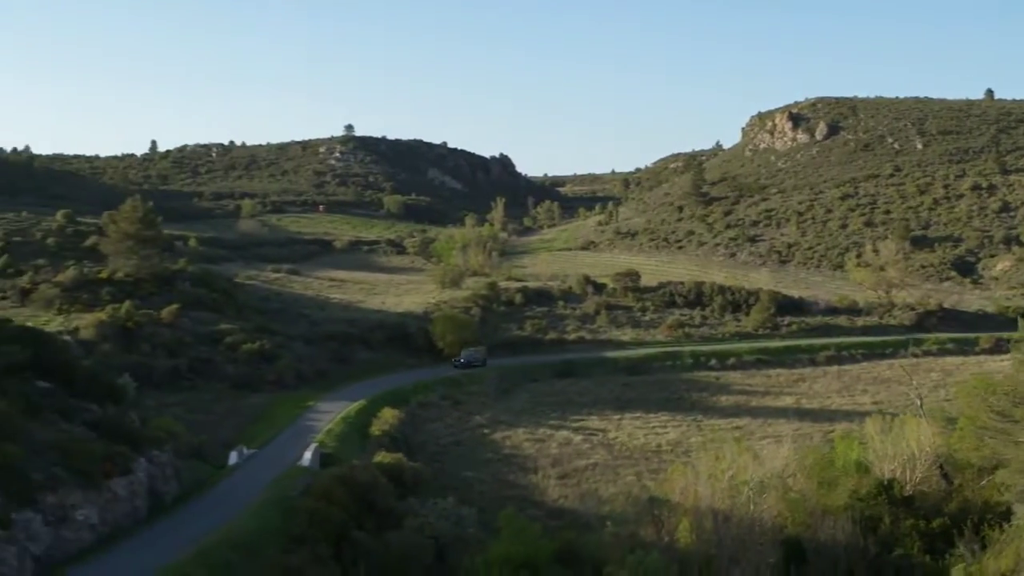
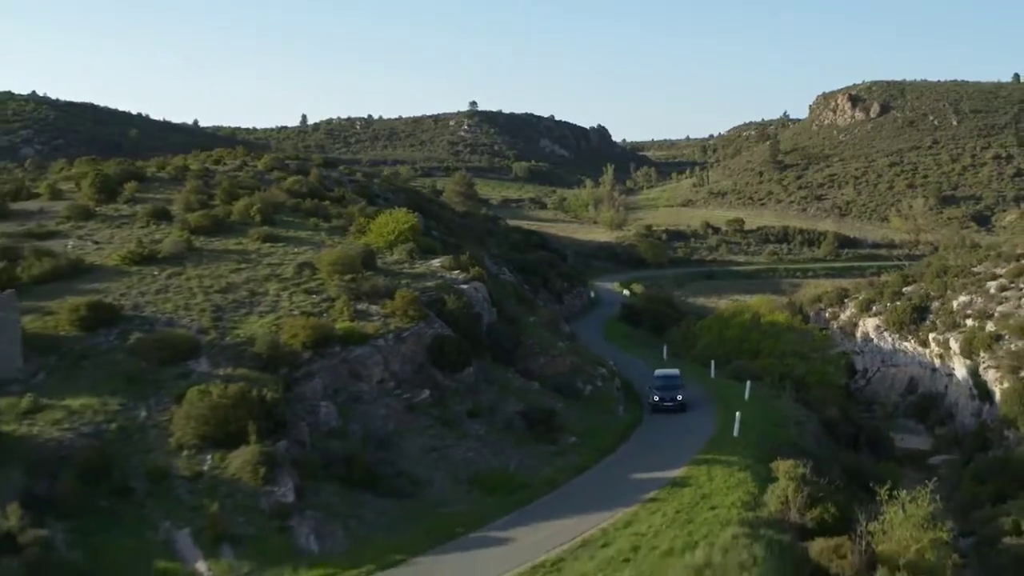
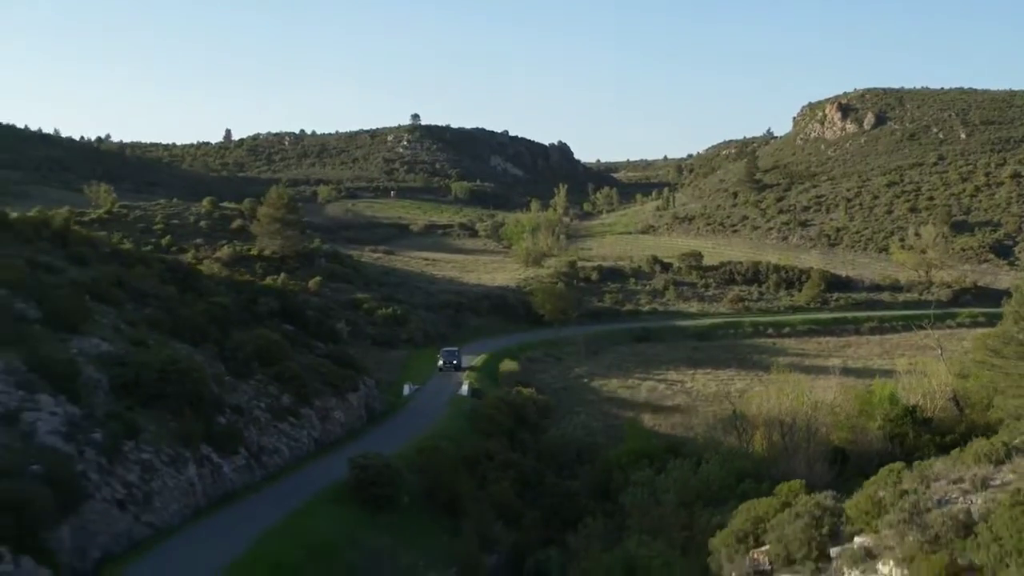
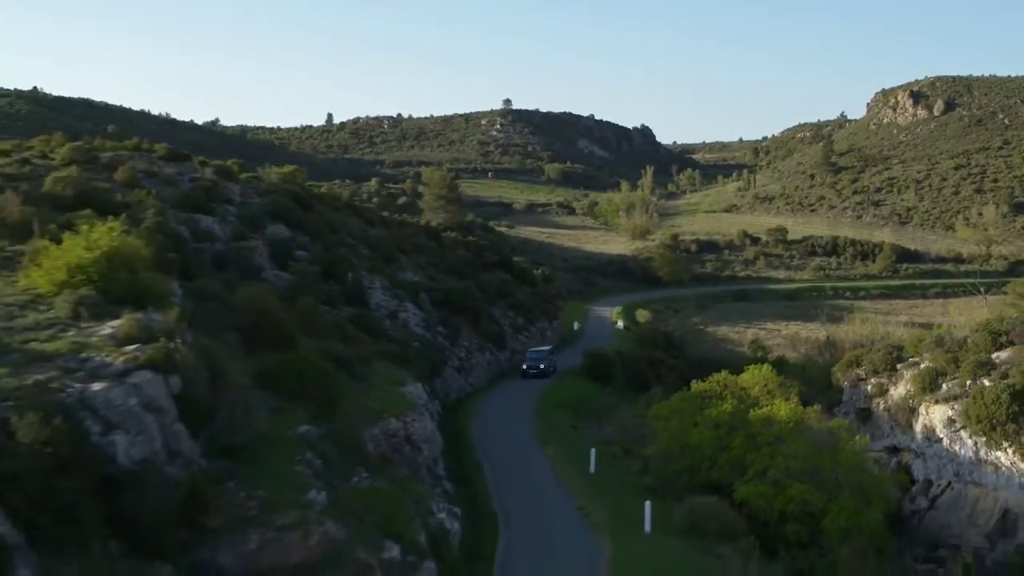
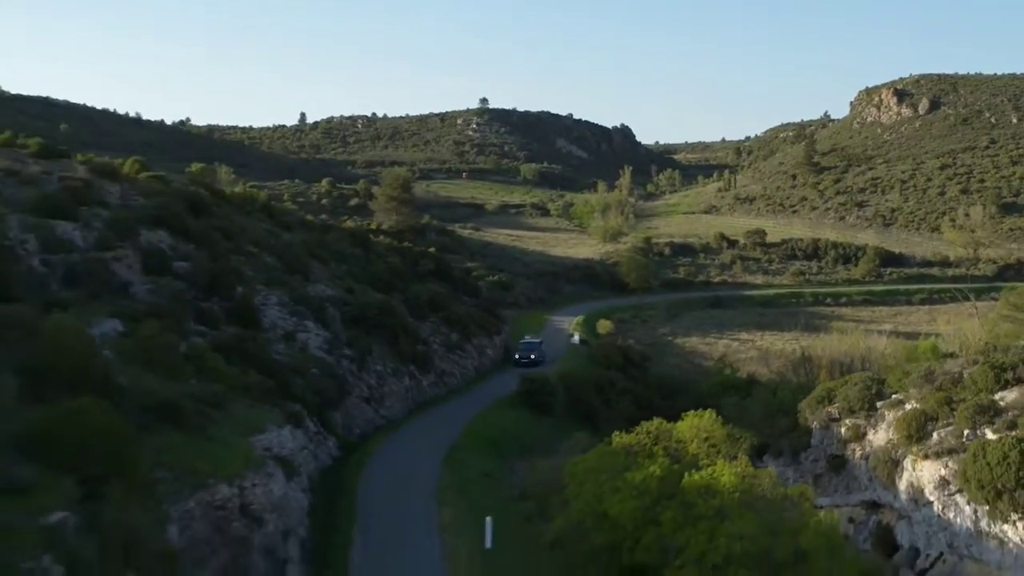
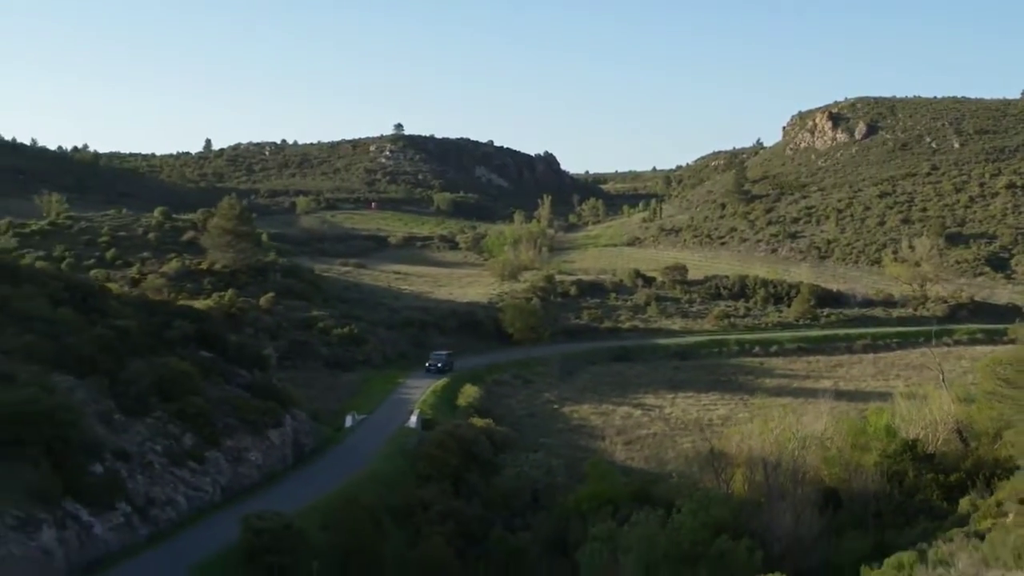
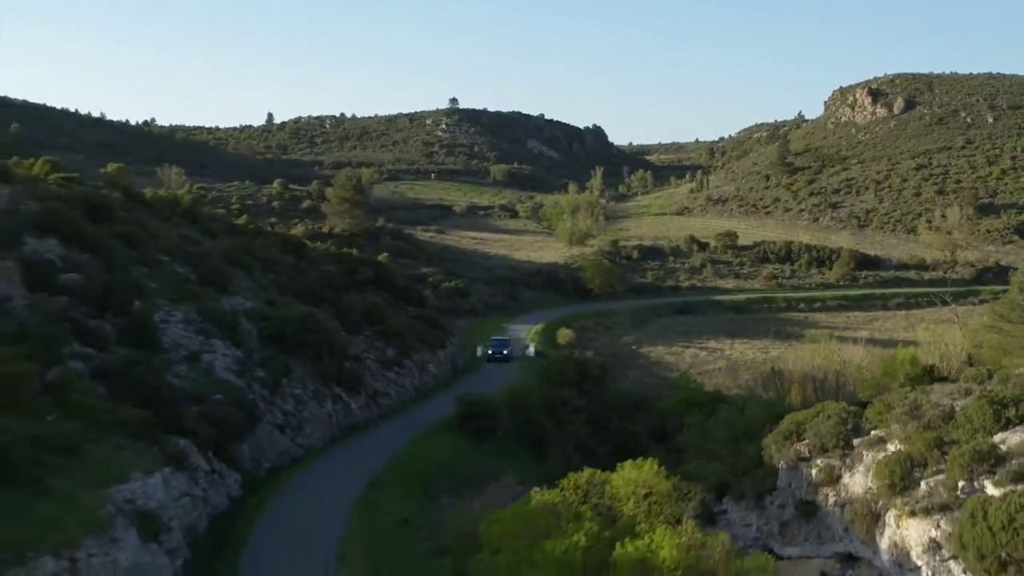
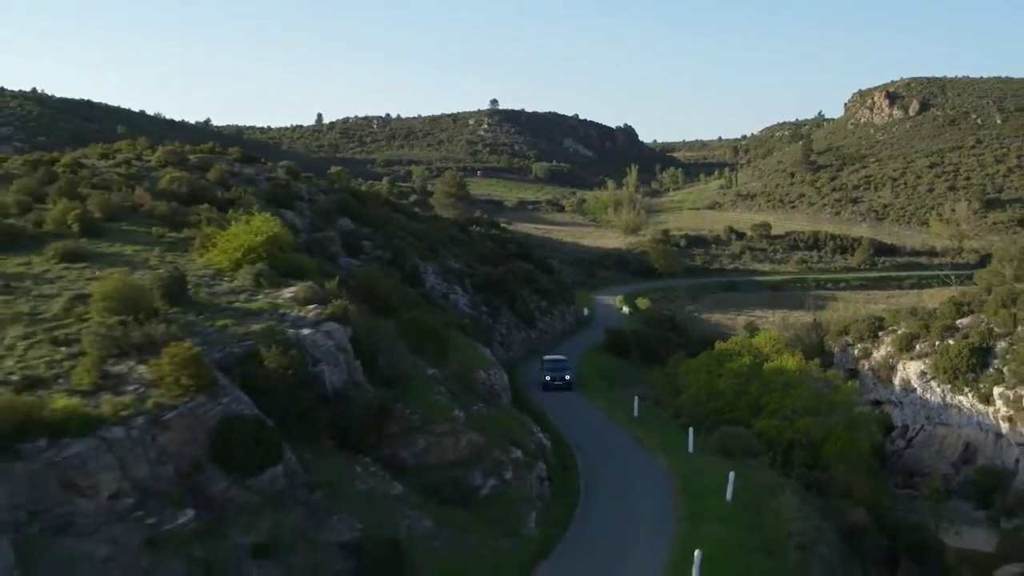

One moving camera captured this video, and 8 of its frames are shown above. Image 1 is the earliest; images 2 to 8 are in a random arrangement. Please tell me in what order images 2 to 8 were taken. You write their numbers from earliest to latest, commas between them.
6, 3, 7, 5, 4, 8, 2
